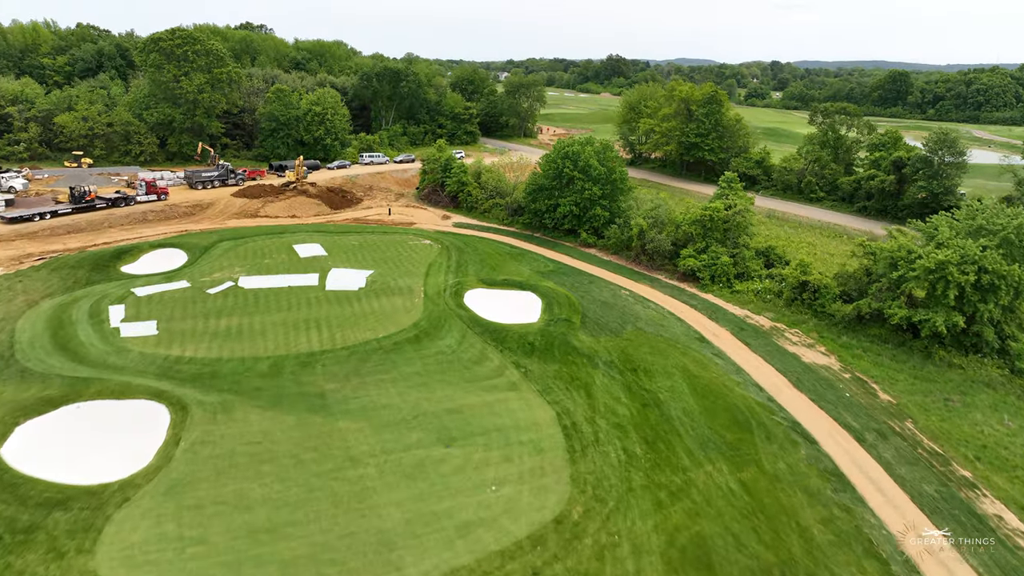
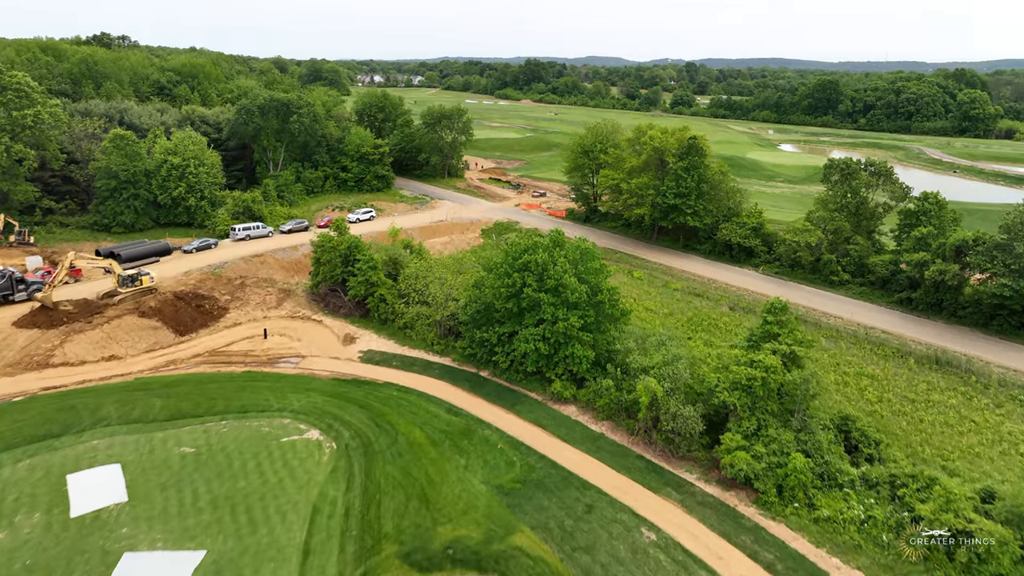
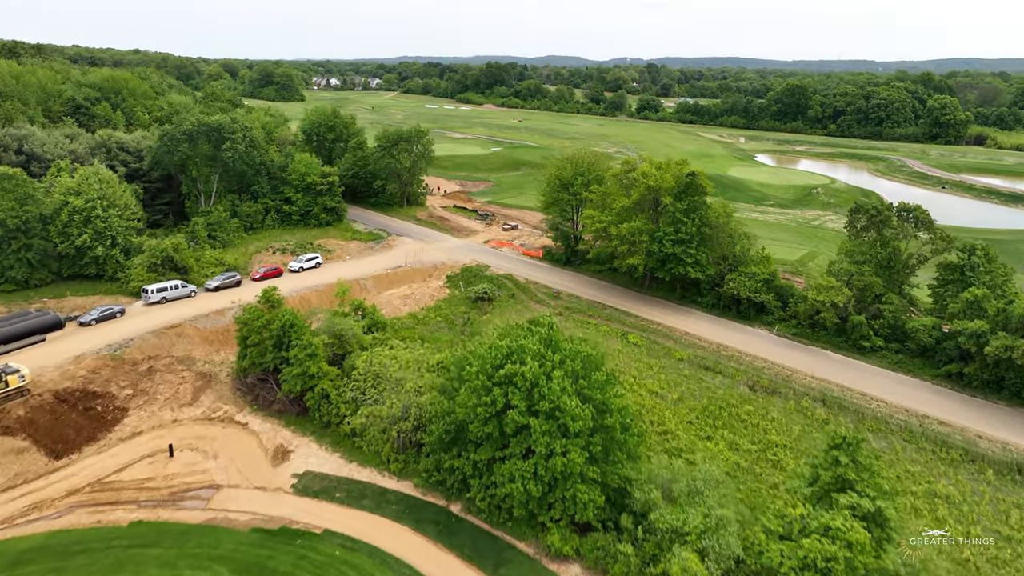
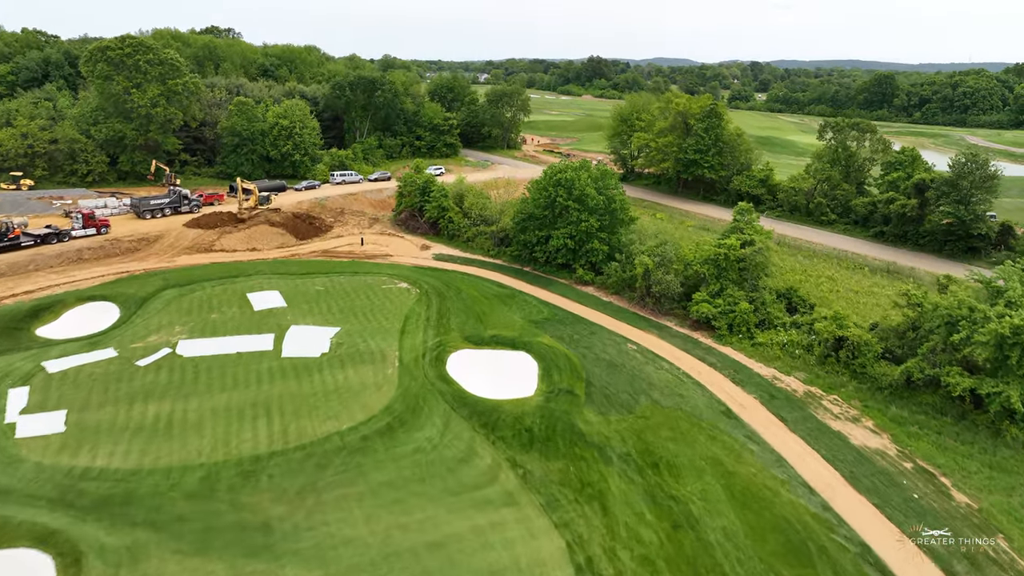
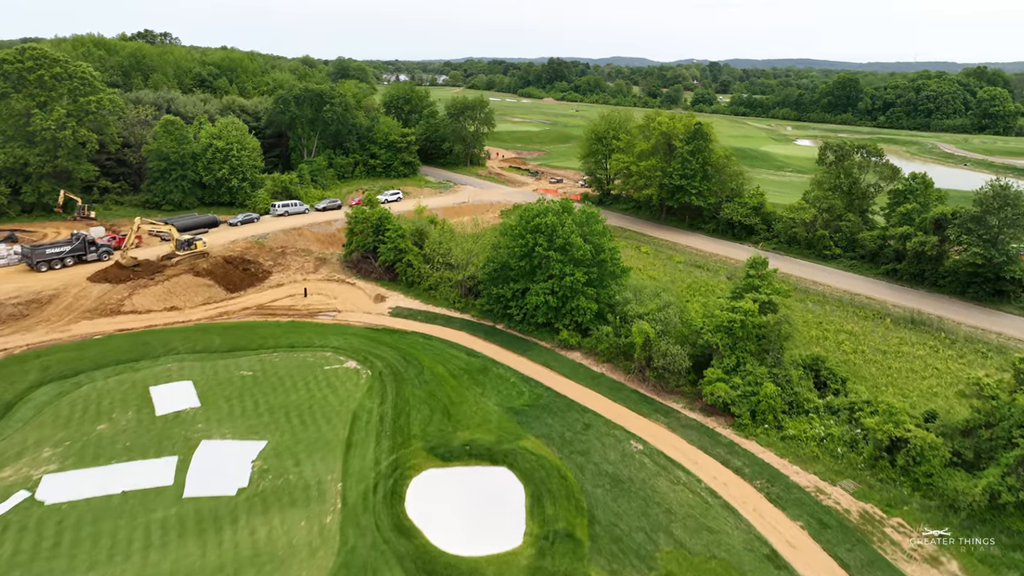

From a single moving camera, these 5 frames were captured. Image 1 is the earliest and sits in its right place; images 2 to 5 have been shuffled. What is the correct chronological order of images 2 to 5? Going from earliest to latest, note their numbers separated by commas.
4, 5, 2, 3
